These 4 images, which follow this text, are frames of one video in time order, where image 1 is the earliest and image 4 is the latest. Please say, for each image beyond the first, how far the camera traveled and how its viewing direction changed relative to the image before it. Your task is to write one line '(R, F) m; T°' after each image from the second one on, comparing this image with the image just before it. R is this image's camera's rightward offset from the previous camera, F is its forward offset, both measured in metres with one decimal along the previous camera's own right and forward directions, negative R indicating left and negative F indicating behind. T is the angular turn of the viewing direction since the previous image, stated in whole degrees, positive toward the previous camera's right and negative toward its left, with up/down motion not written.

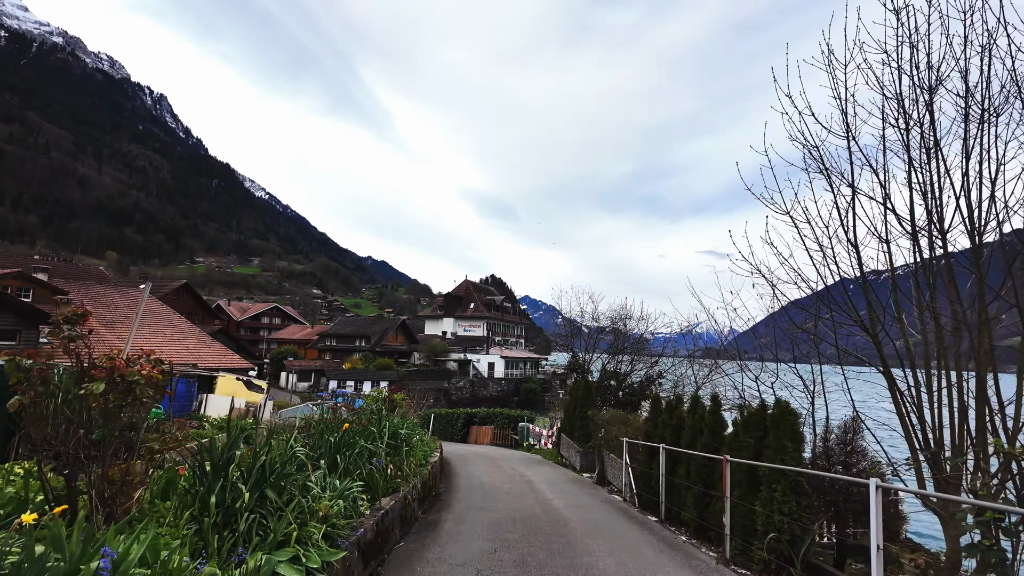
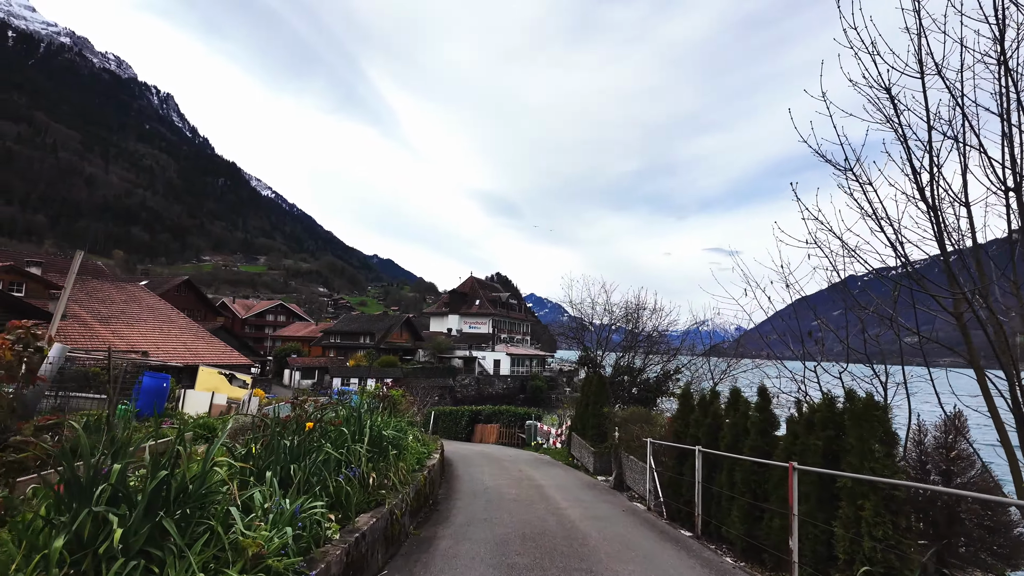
(0.0, +1.1) m; -1°
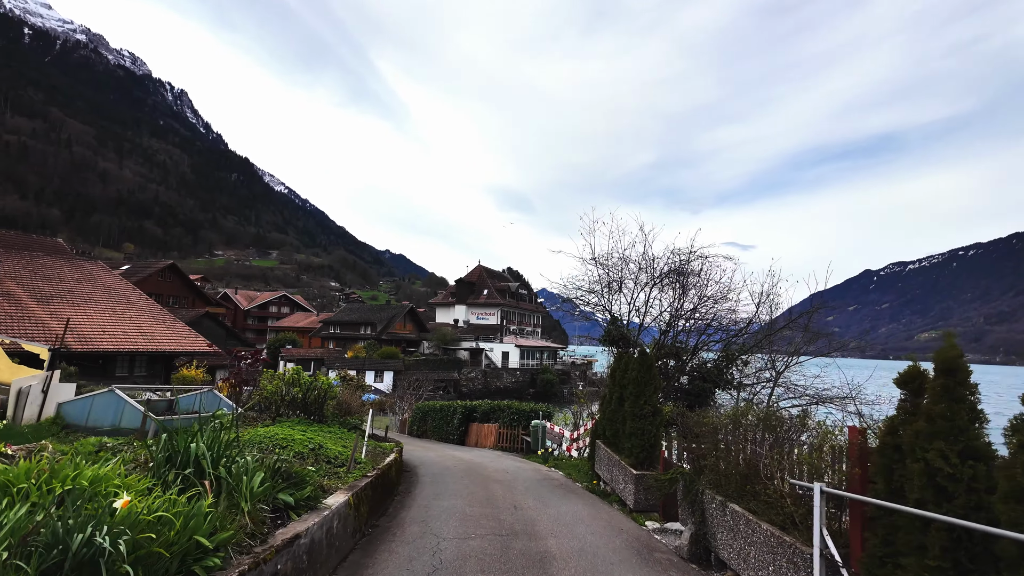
(+0.3, +5.0) m; -1°
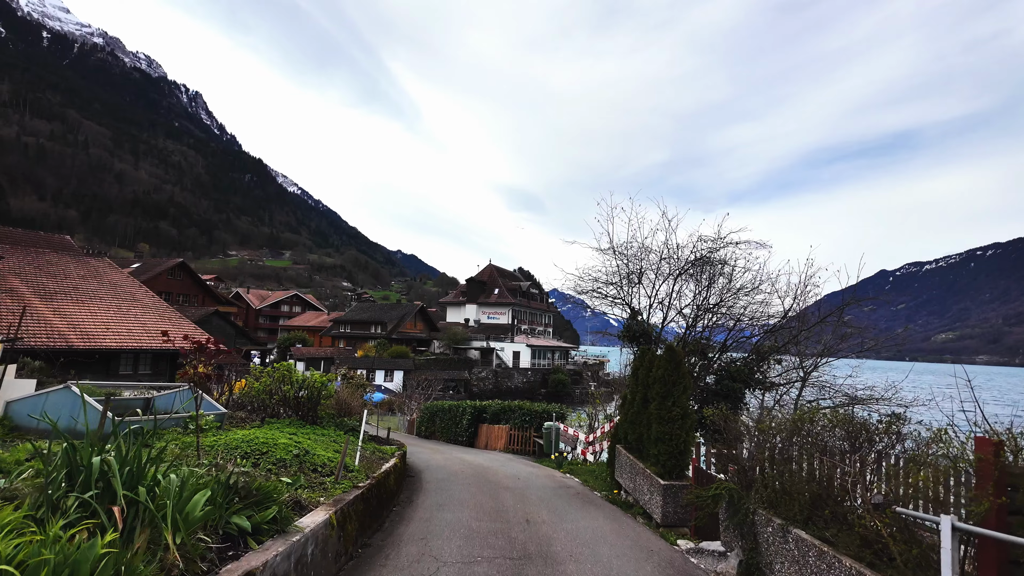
(0.0, +0.9) m; -1°
